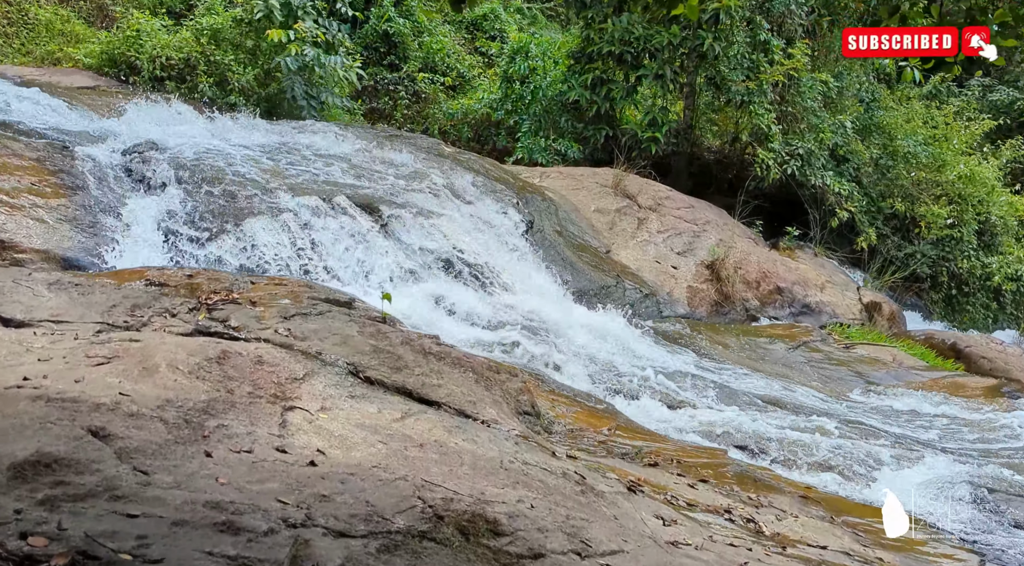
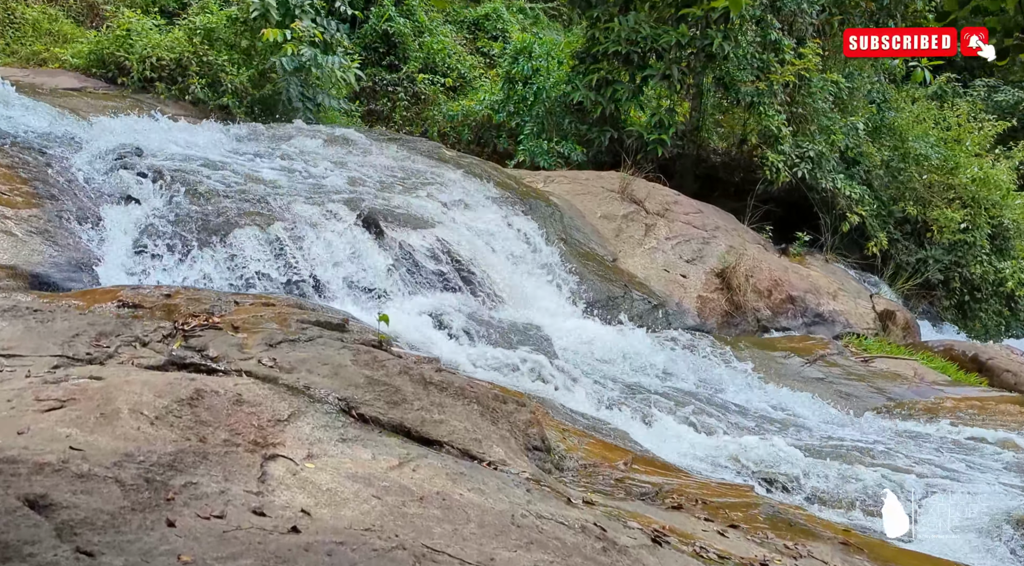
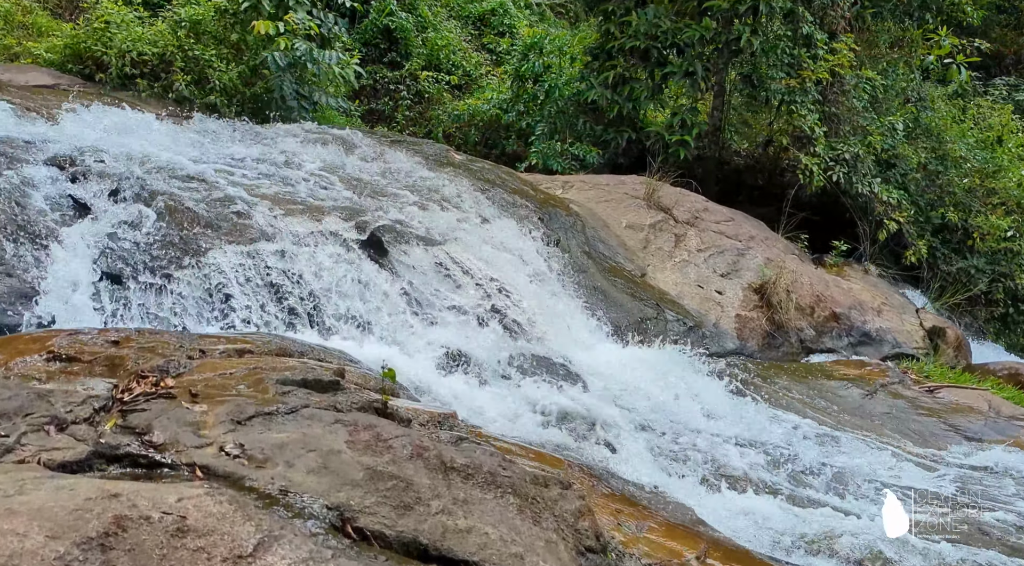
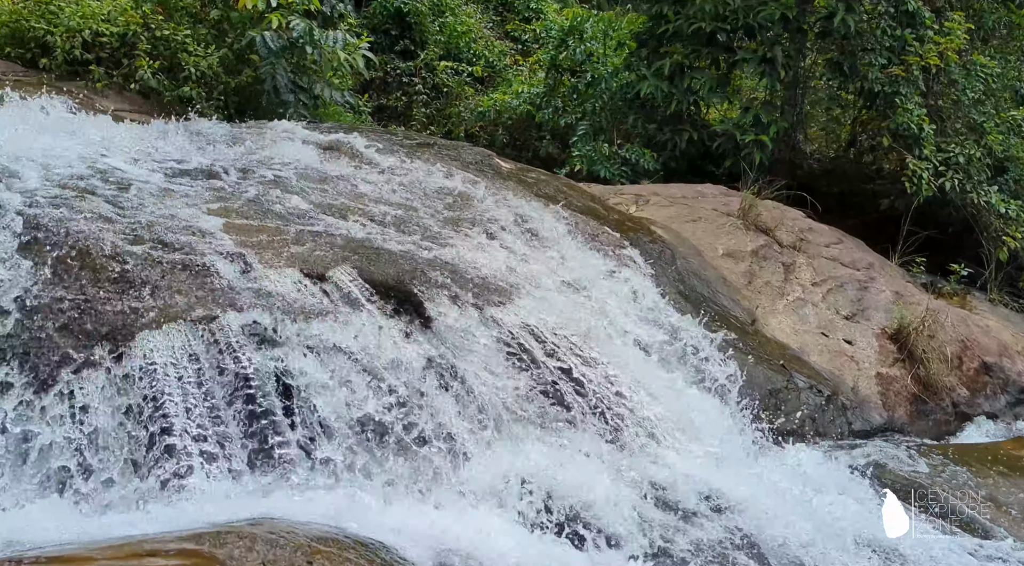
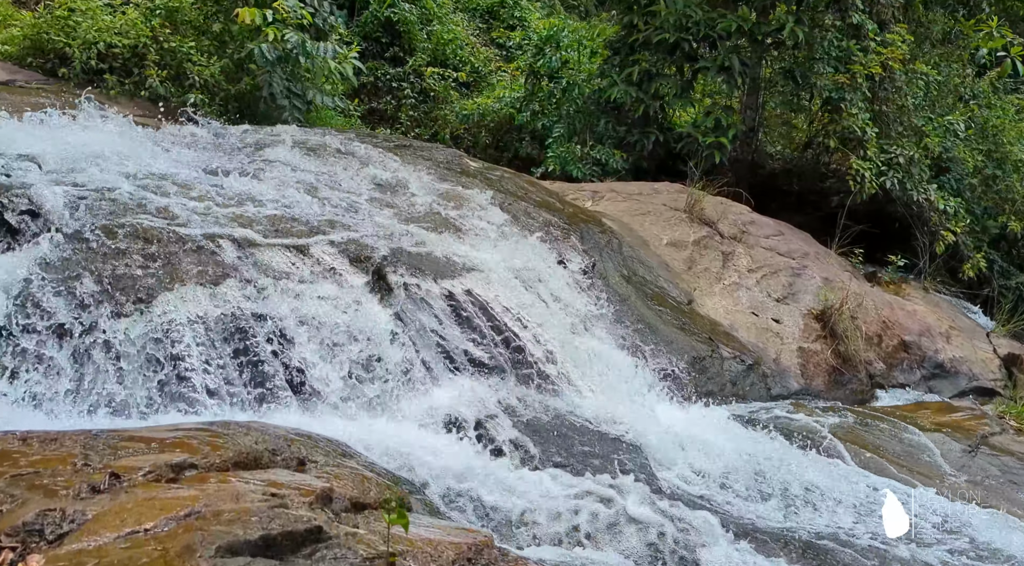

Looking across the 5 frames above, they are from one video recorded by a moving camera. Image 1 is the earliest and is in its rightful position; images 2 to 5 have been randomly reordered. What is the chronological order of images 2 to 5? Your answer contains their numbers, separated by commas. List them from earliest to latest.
2, 3, 5, 4
